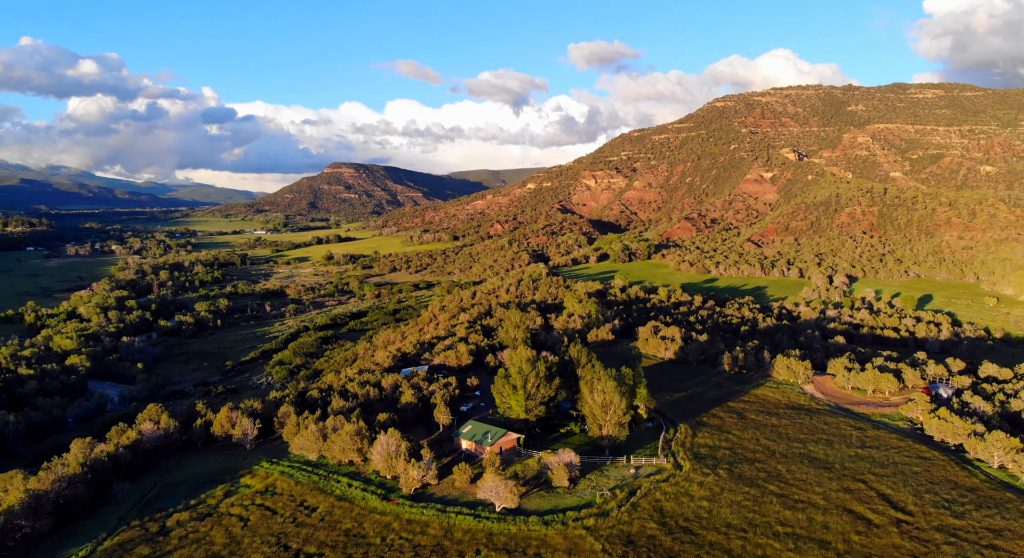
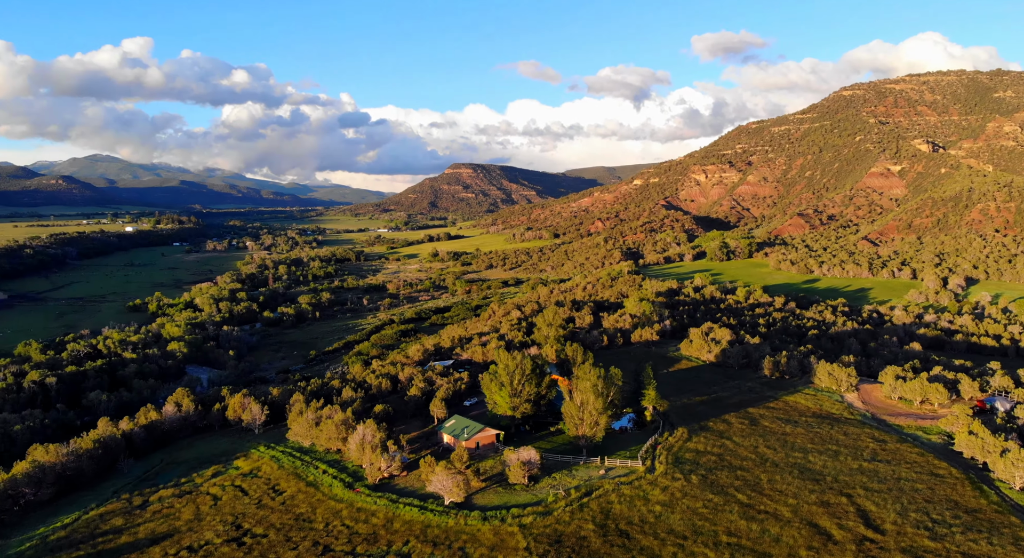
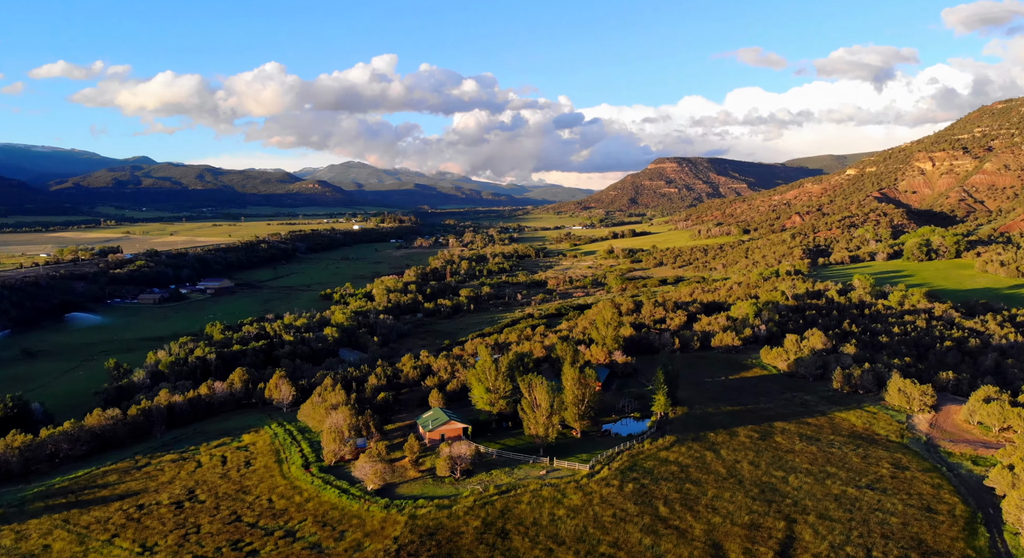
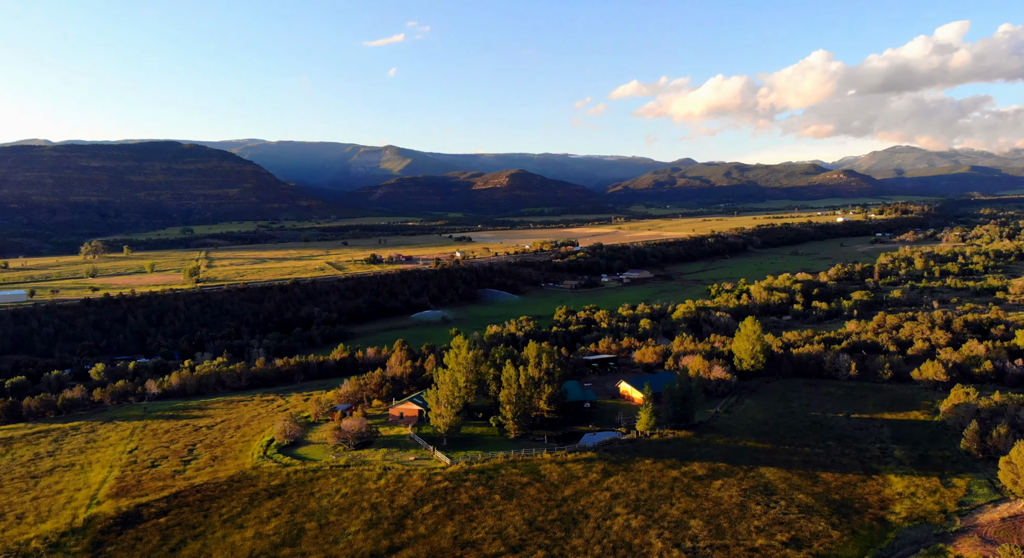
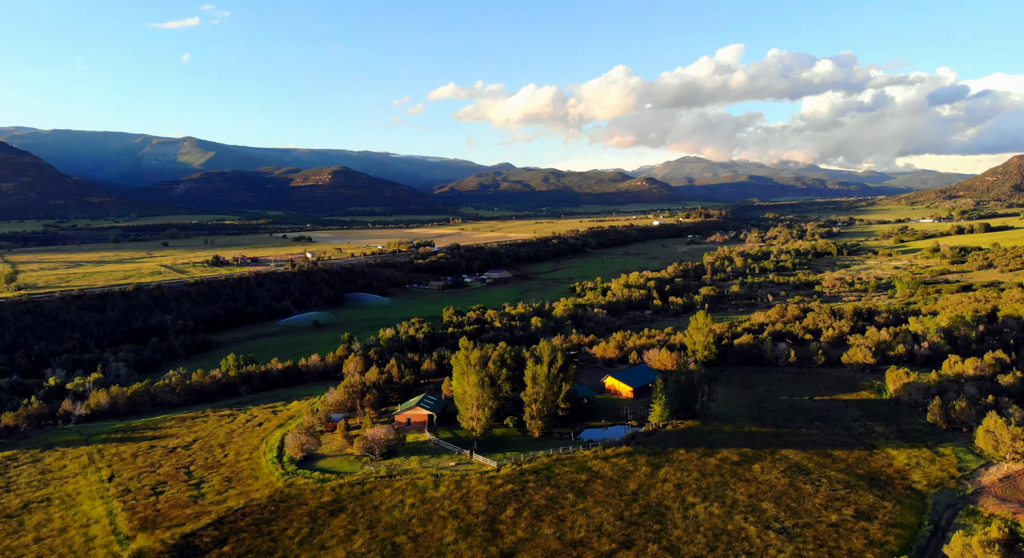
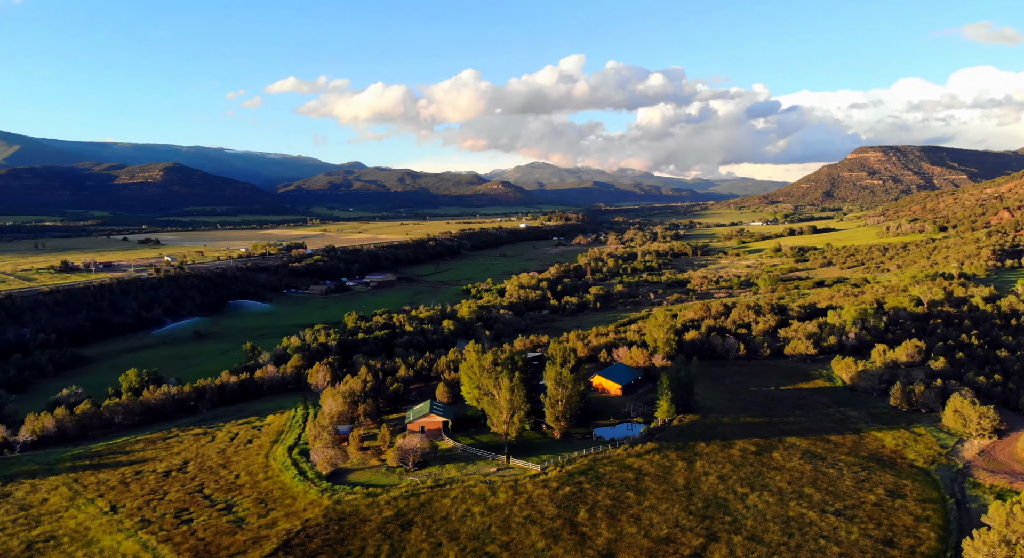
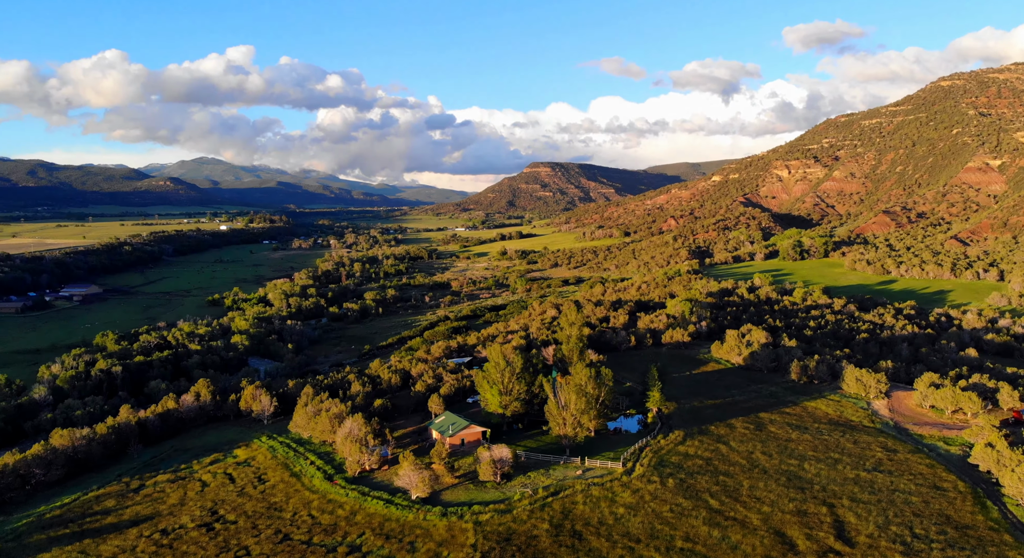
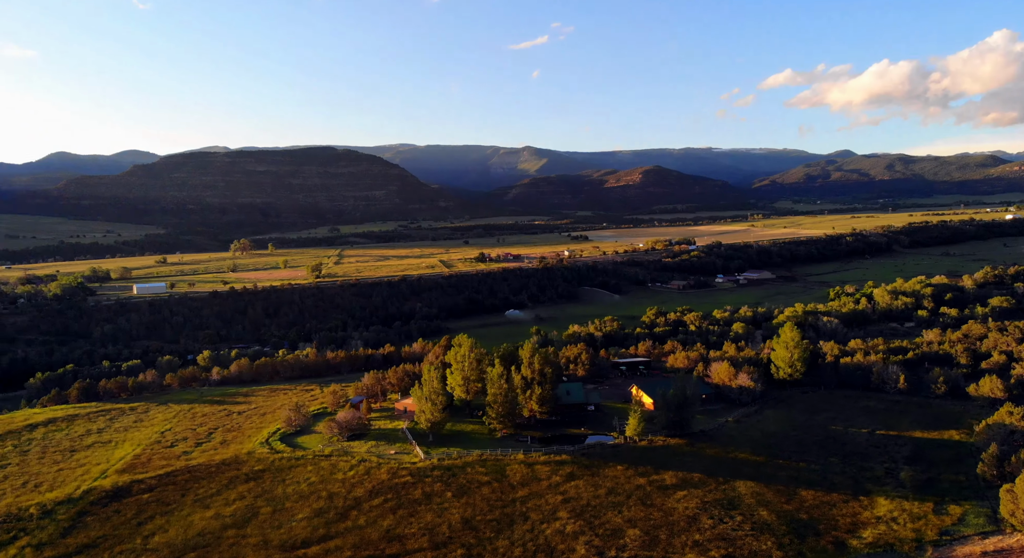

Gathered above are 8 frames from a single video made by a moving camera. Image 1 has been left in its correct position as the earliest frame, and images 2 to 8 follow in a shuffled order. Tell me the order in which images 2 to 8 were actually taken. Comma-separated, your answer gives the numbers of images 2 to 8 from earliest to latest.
2, 7, 3, 6, 5, 4, 8
